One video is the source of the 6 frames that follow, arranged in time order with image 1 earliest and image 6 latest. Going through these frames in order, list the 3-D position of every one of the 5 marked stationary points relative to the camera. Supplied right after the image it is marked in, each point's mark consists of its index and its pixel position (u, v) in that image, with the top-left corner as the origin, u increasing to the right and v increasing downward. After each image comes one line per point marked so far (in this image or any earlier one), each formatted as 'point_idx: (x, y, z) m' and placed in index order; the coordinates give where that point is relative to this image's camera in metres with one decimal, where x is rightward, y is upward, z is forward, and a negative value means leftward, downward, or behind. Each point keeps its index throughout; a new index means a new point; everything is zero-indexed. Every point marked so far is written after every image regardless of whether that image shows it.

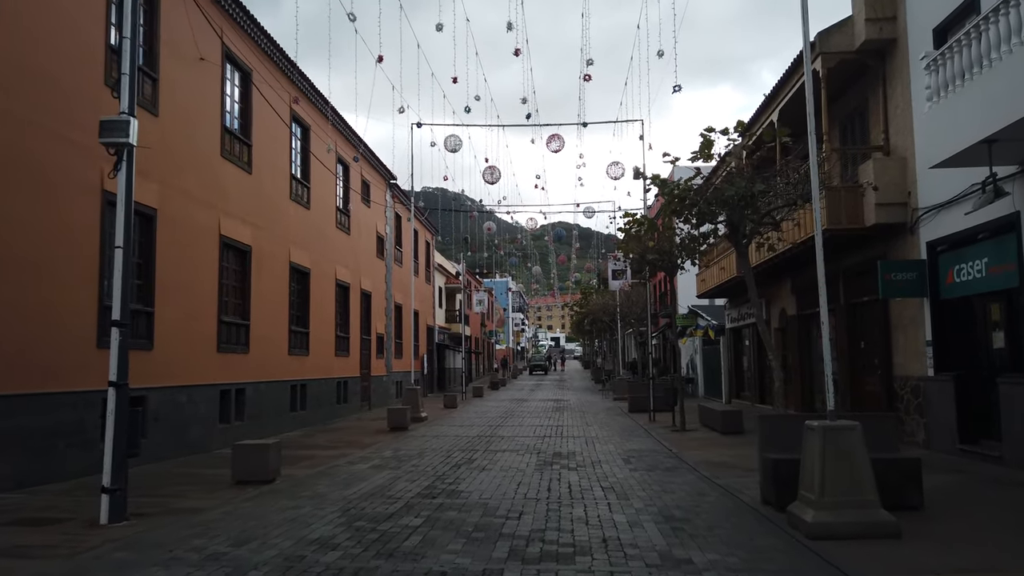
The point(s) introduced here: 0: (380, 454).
0: (-2.7, -3.3, +14.8) m
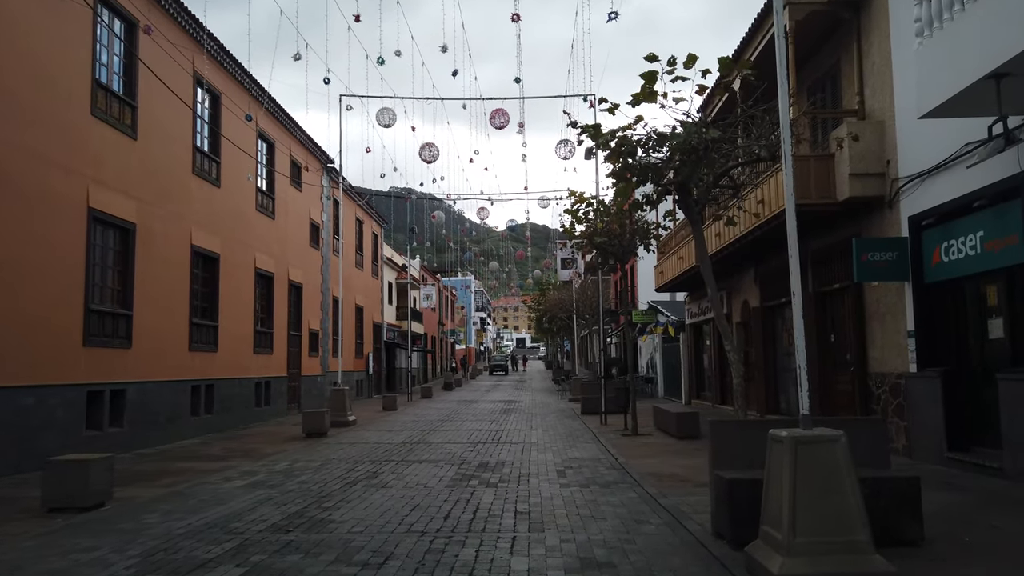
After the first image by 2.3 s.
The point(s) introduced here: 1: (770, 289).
0: (-4.1, -3.0, +12.4) m
1: (+6.4, 0.0, +18.4) m
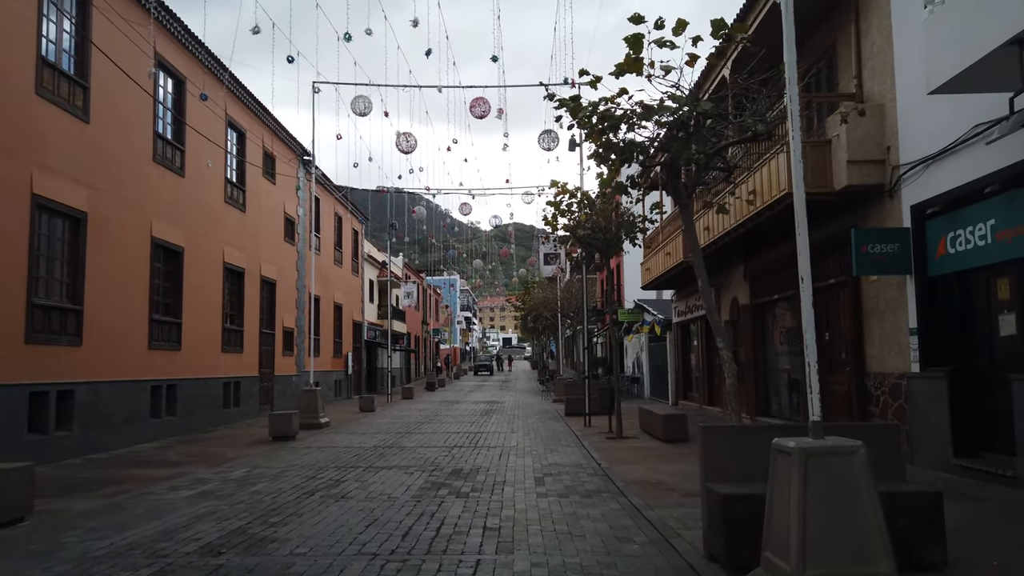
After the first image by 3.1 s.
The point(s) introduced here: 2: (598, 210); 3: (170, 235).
0: (-4.5, -2.9, +11.5) m
1: (+5.9, +0.1, +17.7) m
2: (+2.1, +1.9, +17.8) m
3: (-8.3, +1.3, +17.9) m
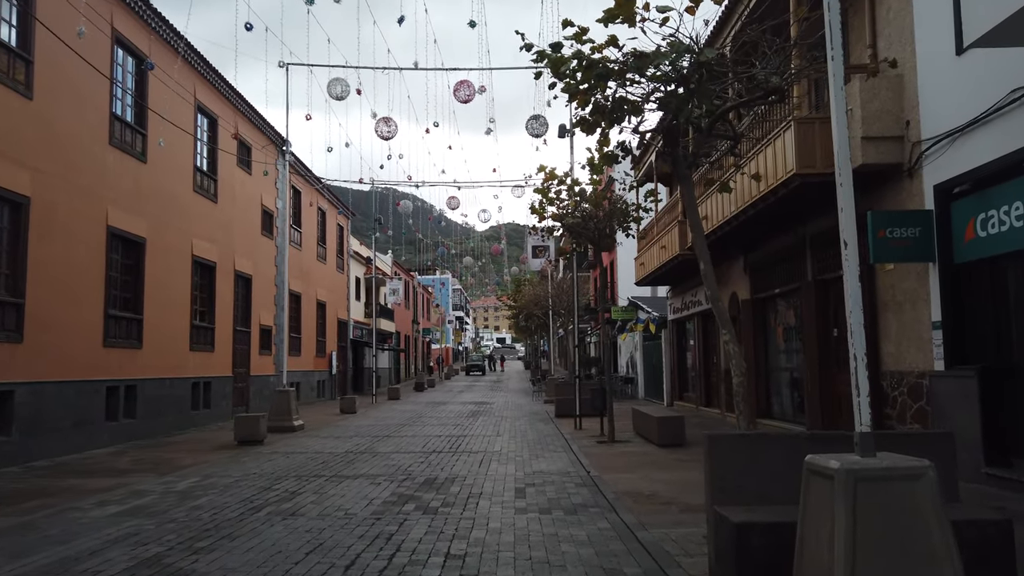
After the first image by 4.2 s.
0: (-4.8, -2.7, +10.3) m
1: (+5.6, +0.2, +16.5) m
2: (+1.7, +2.0, +16.6) m
3: (-8.6, +1.4, +16.7) m
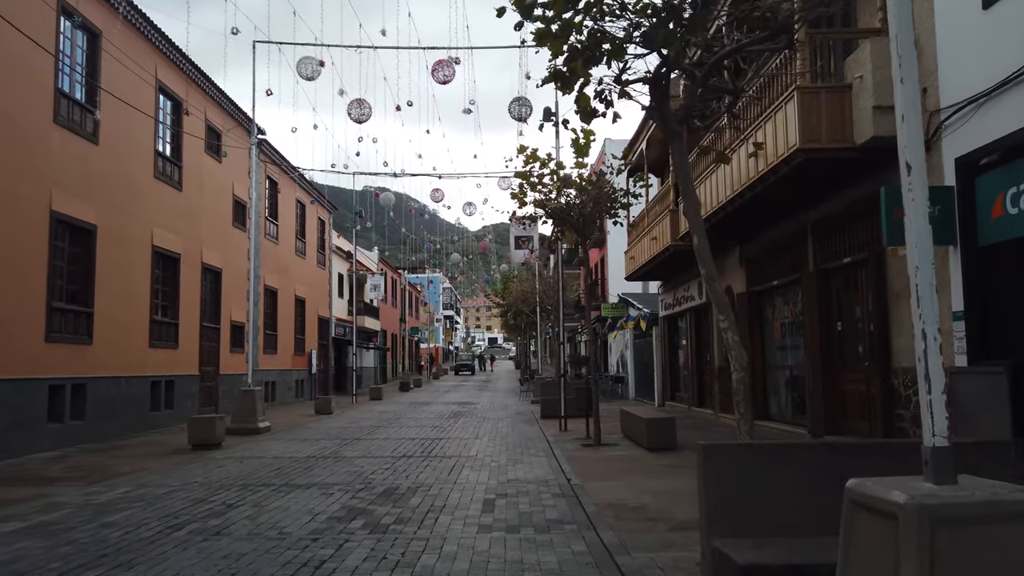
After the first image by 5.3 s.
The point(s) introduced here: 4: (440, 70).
0: (-5.2, -2.6, +9.1) m
1: (+5.2, +0.4, +15.4) m
2: (+1.3, +2.2, +15.5) m
3: (-9.1, +1.6, +15.5) m
4: (-1.8, +5.3, +18.1) m
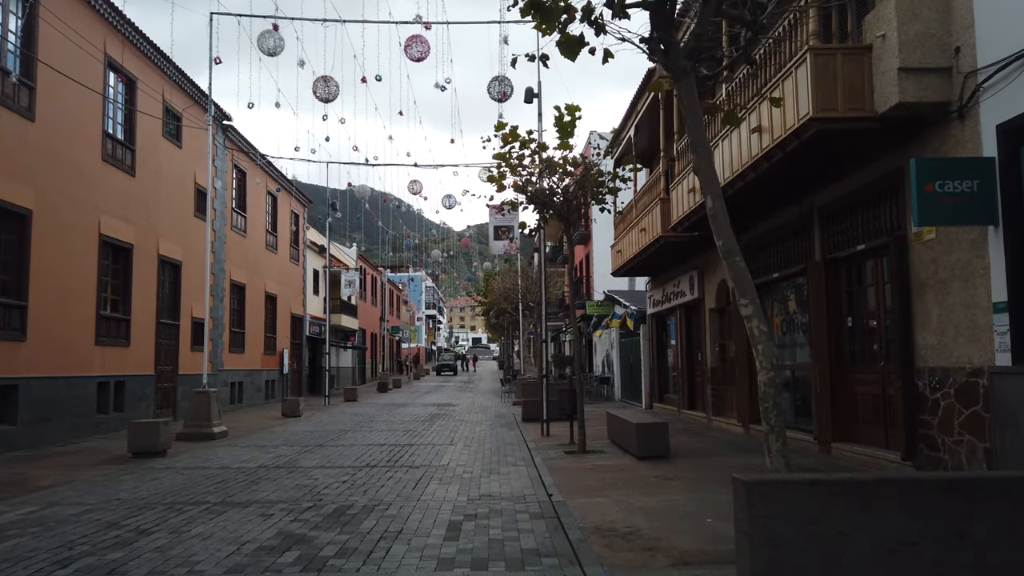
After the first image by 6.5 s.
0: (-5.5, -2.4, +7.7) m
1: (+4.7, +0.5, +14.2) m
2: (+0.9, +2.4, +14.2) m
3: (-9.5, +1.8, +14.0) m
4: (-2.2, +5.5, +16.7) m
